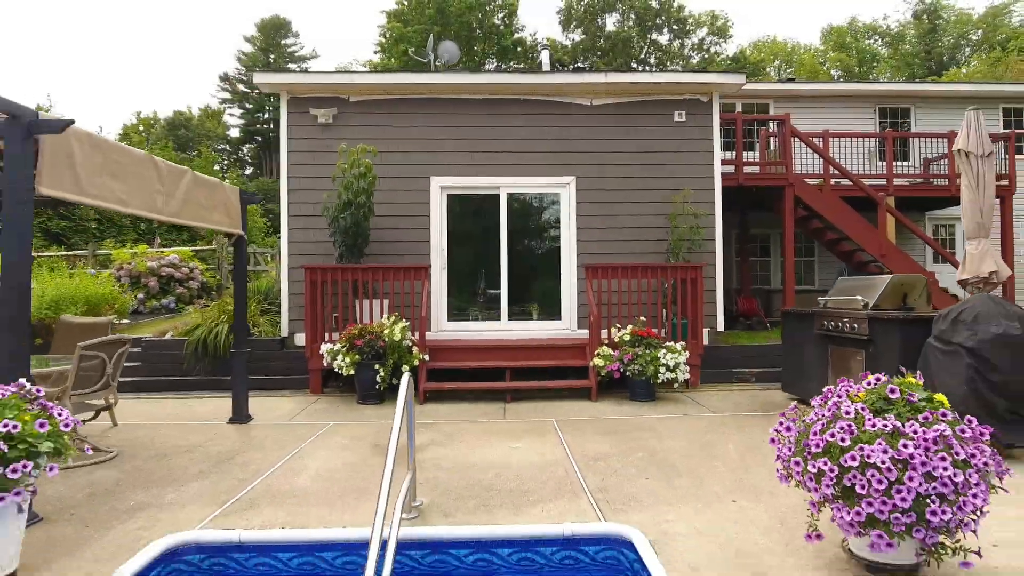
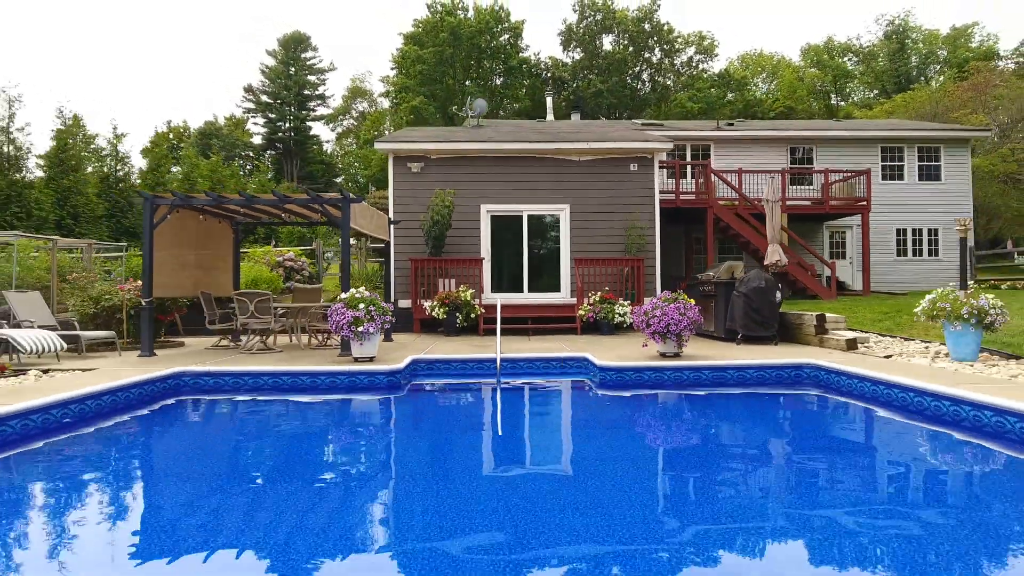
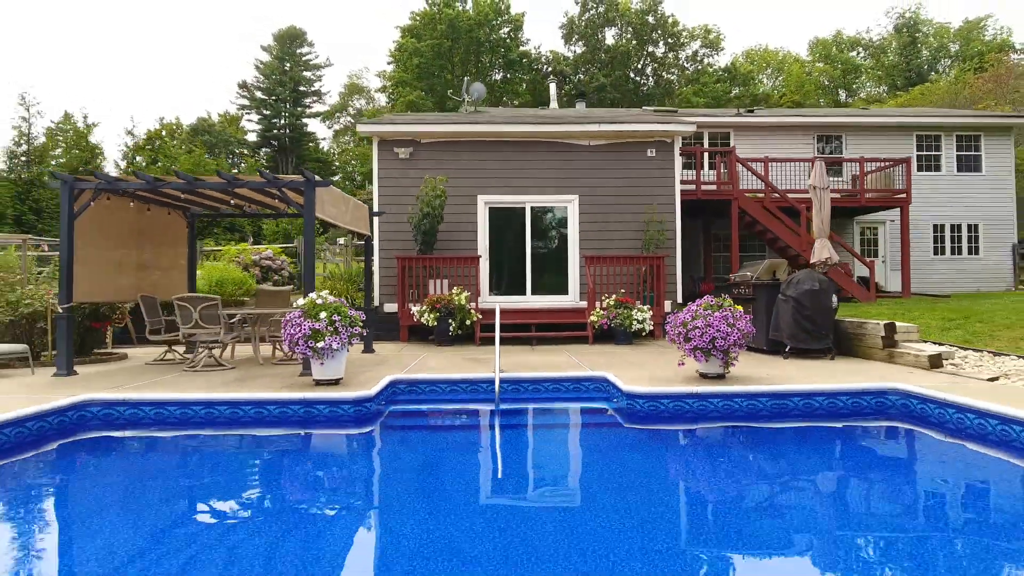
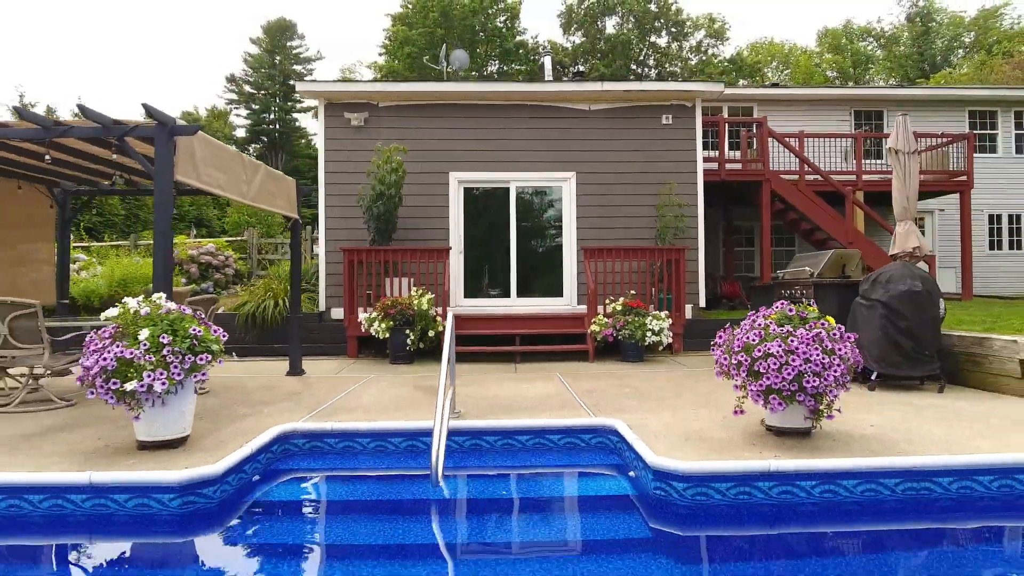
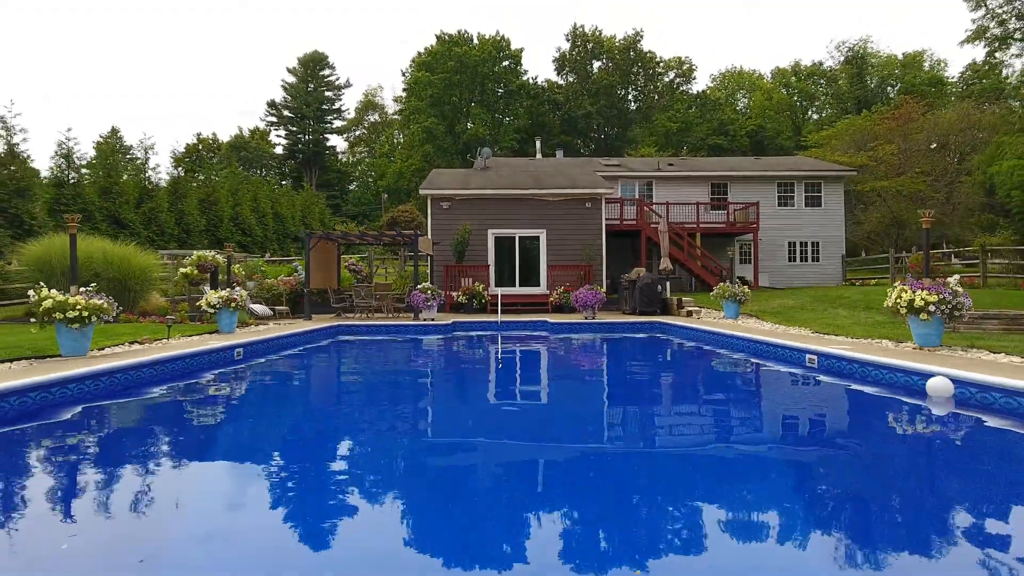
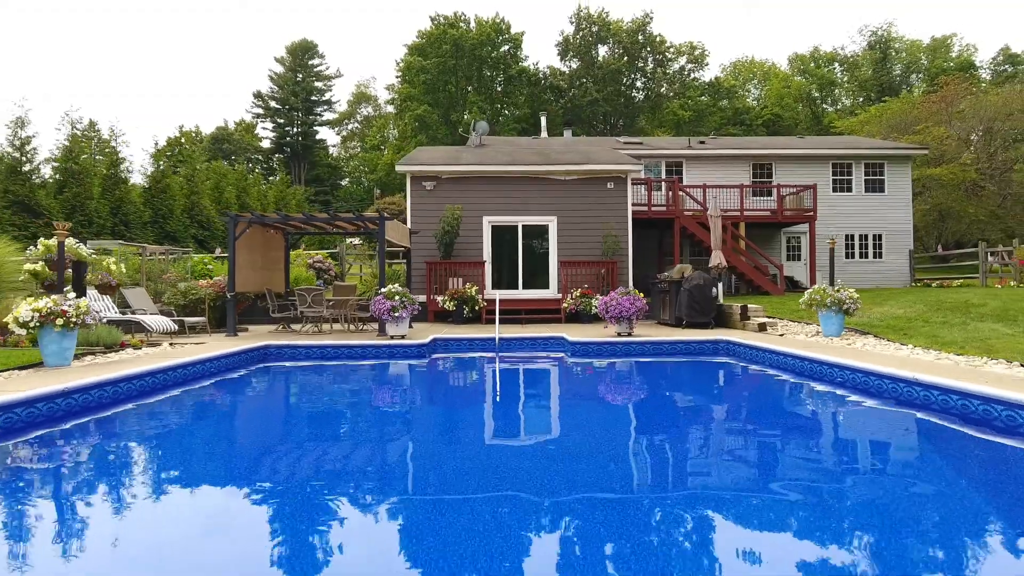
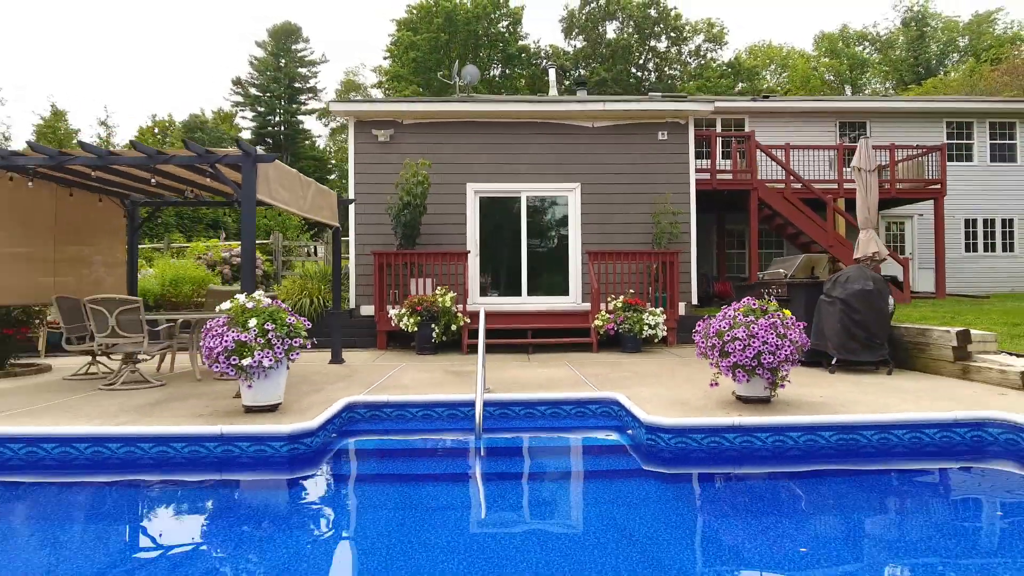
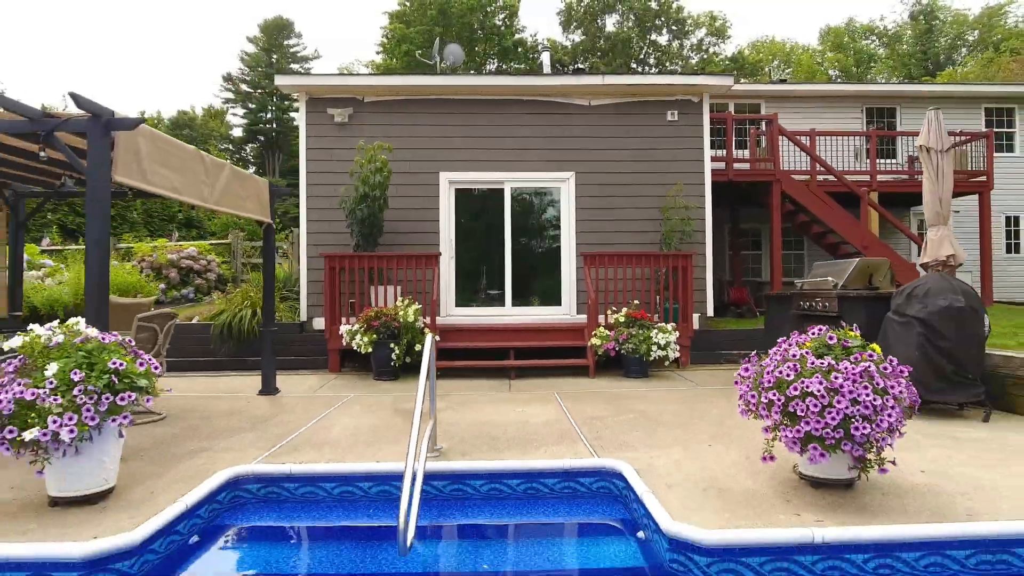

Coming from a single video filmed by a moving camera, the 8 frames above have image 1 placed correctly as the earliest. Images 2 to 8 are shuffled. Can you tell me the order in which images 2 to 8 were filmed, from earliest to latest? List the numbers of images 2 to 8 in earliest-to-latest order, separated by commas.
8, 4, 7, 3, 2, 6, 5
